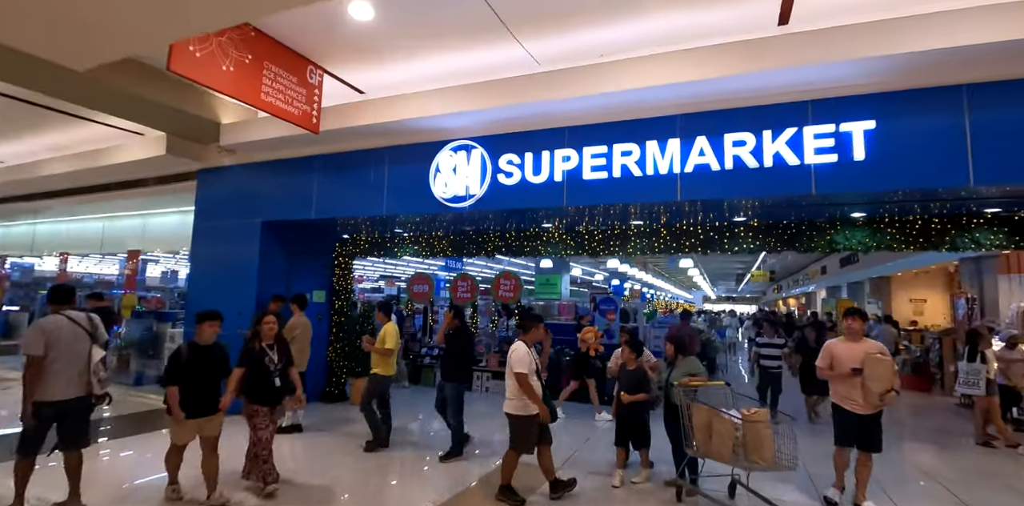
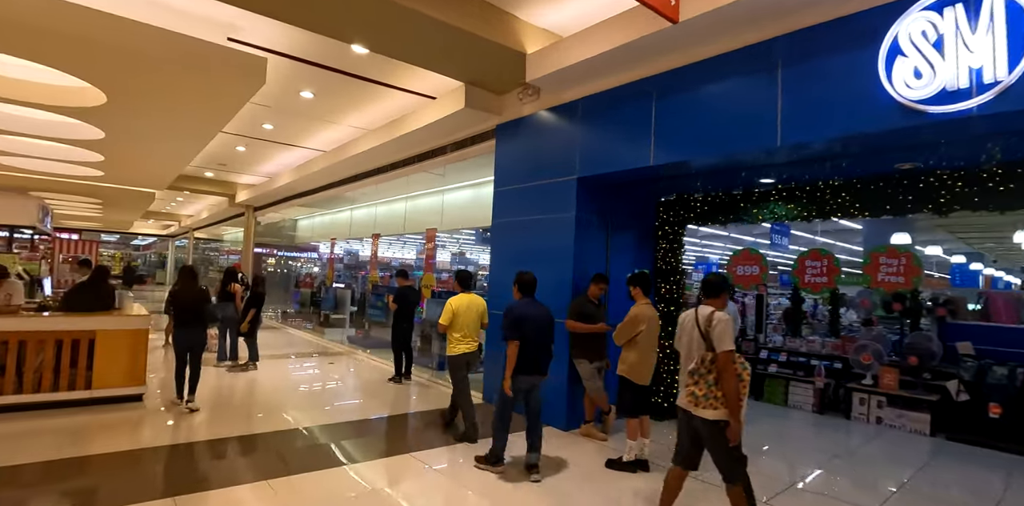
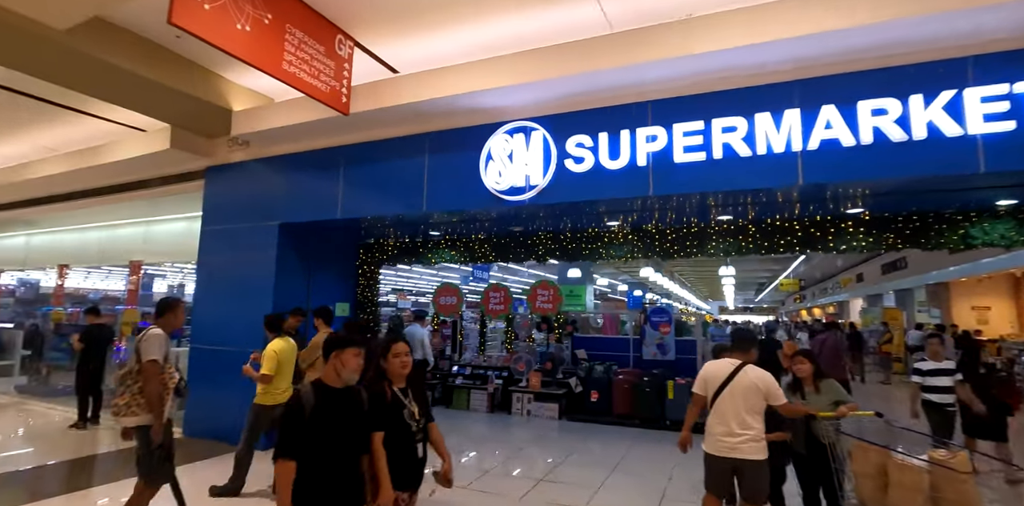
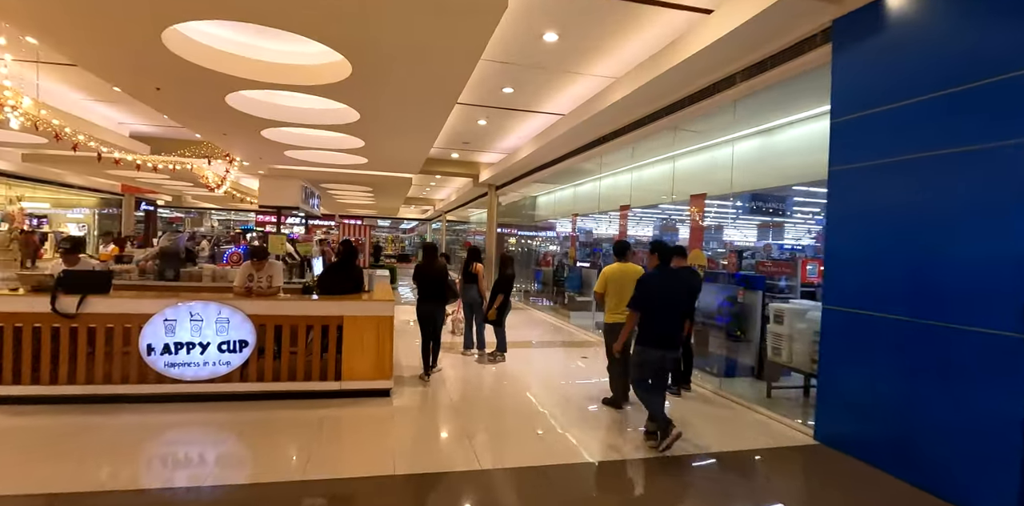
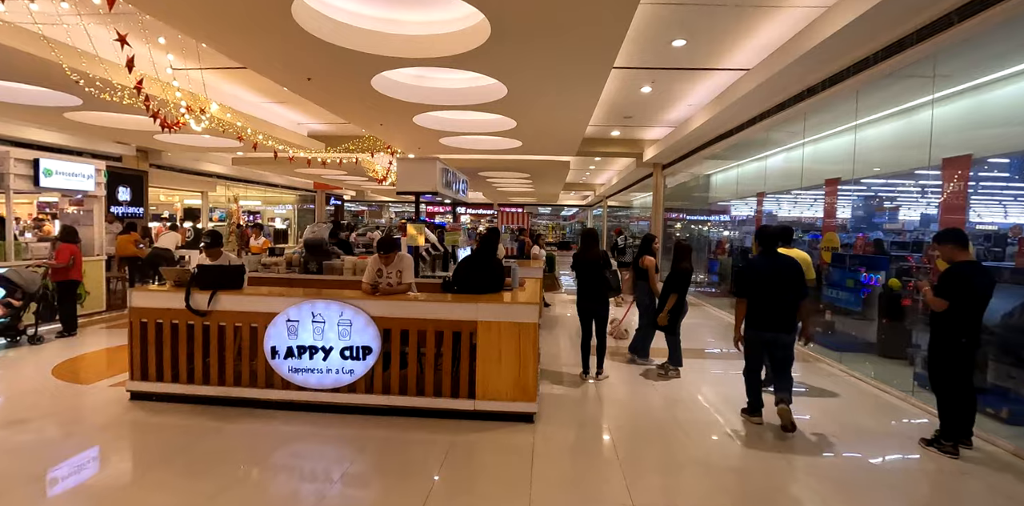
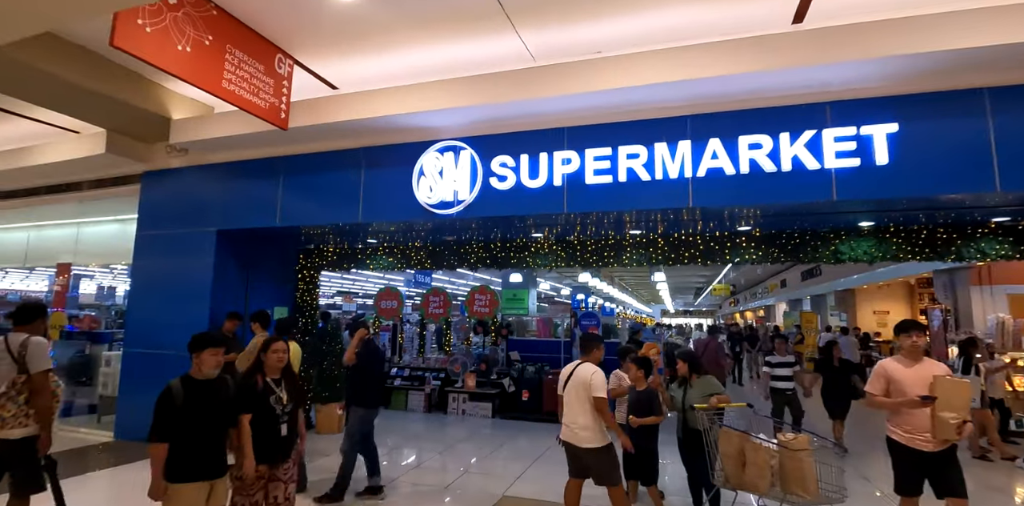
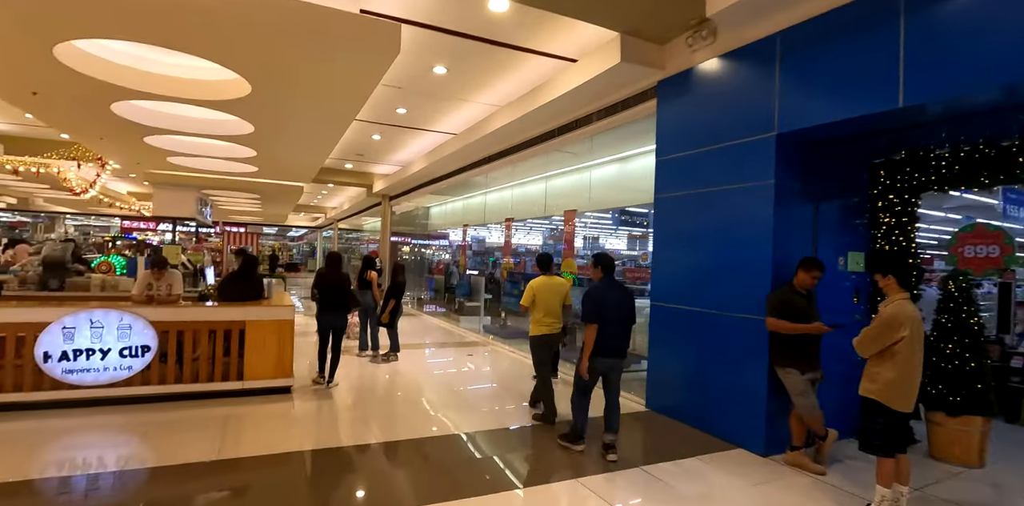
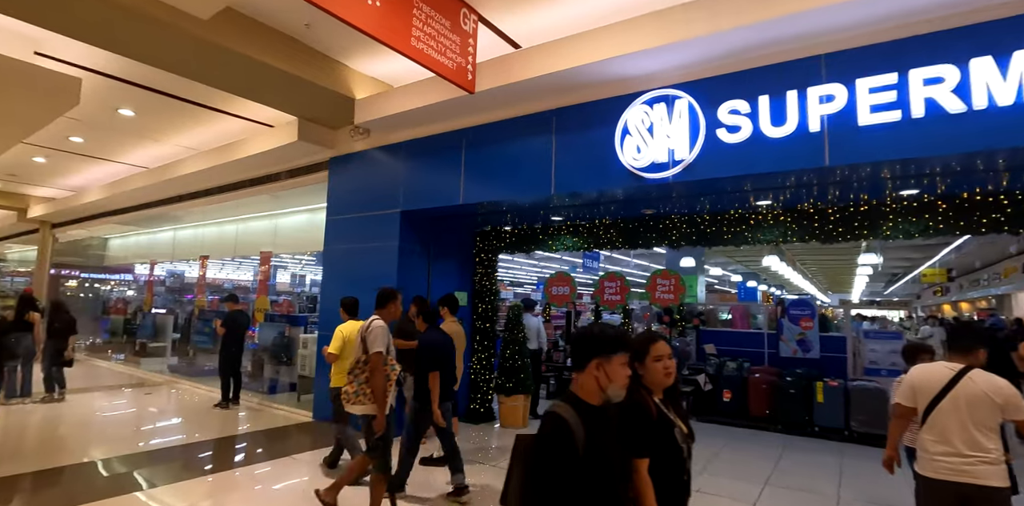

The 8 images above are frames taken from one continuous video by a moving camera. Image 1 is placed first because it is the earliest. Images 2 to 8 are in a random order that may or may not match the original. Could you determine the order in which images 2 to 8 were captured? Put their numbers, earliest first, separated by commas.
6, 3, 8, 2, 7, 4, 5
